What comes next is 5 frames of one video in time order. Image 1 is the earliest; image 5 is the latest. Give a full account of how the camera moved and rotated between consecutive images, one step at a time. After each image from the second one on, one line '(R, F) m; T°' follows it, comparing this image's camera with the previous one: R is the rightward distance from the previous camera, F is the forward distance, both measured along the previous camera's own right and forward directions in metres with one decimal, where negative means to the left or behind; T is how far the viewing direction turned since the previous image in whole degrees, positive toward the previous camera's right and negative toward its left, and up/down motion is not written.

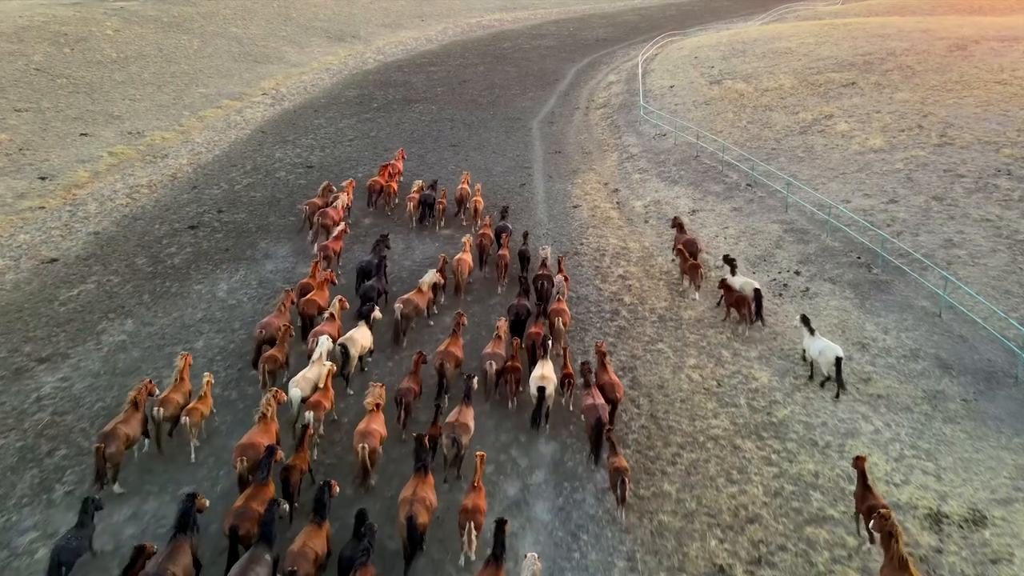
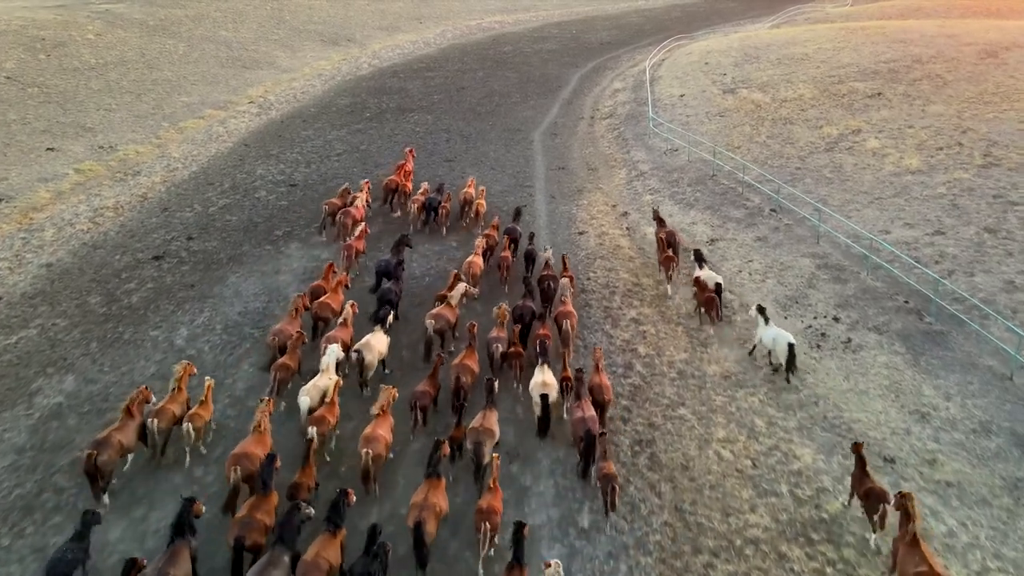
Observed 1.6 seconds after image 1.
(+0.1, +2.0) m; 0°
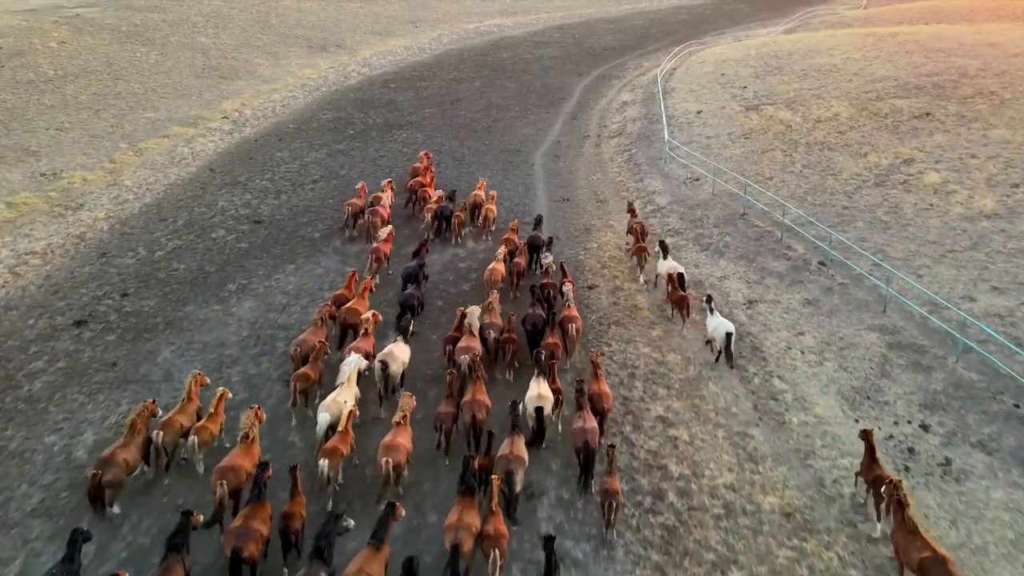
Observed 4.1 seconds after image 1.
(+0.1, +3.2) m; 0°
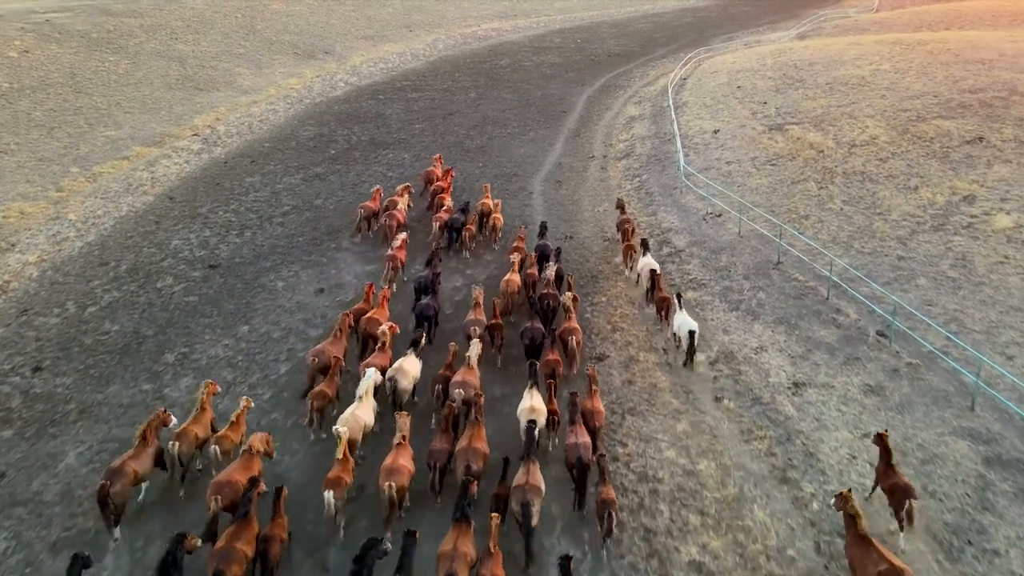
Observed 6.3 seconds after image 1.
(+0.1, +2.8) m; 0°
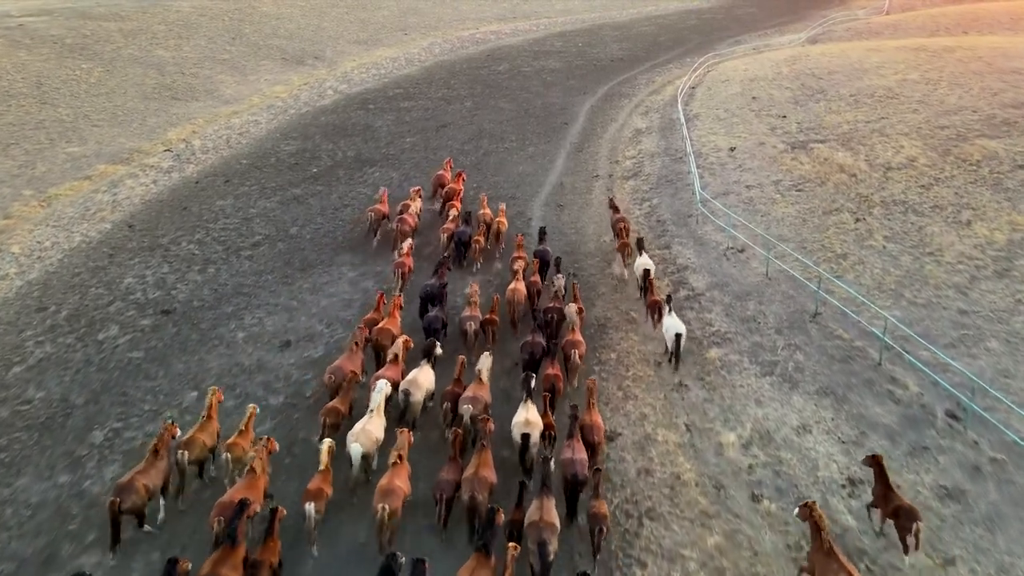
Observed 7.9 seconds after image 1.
(+0.1, +2.2) m; 0°
